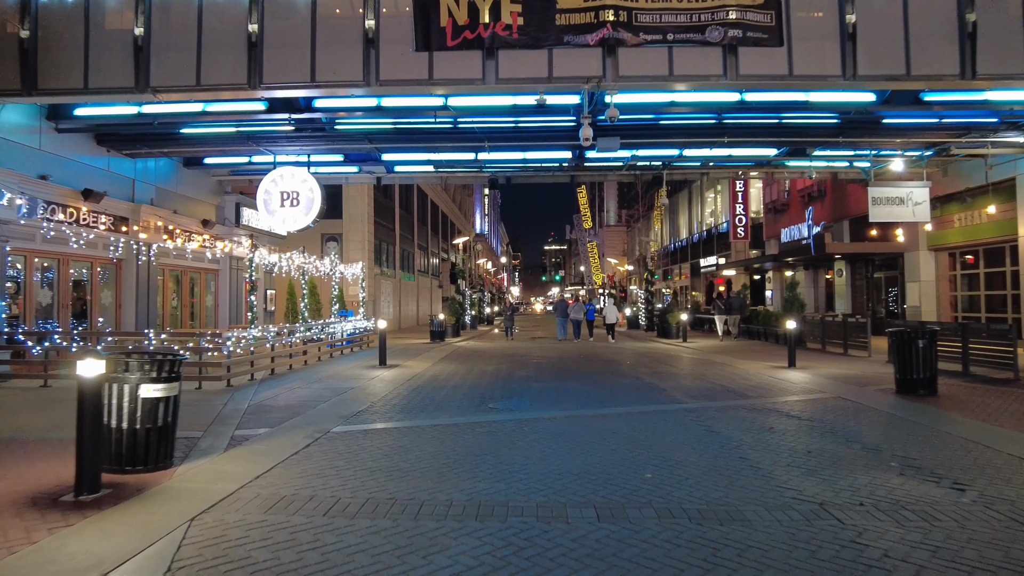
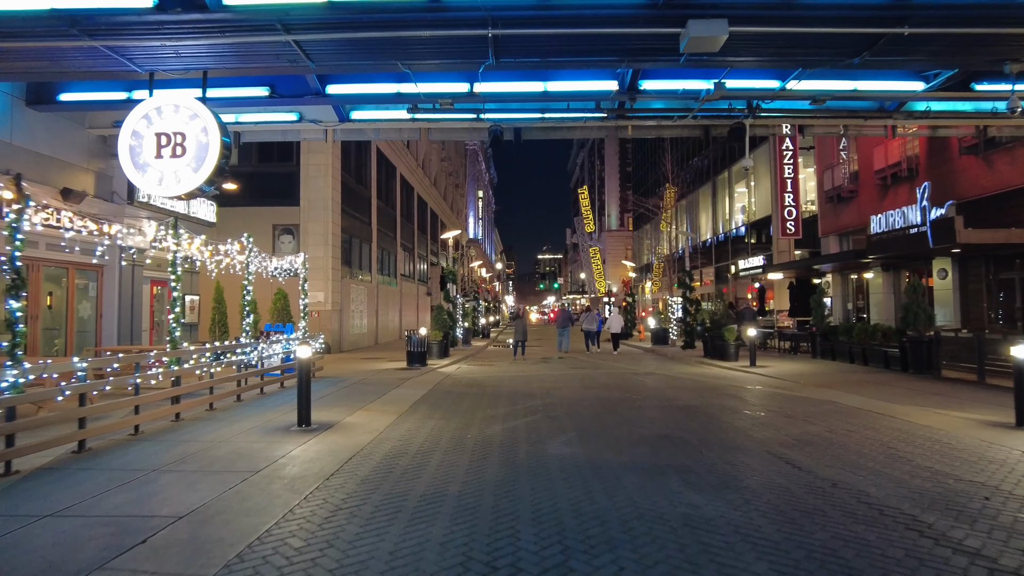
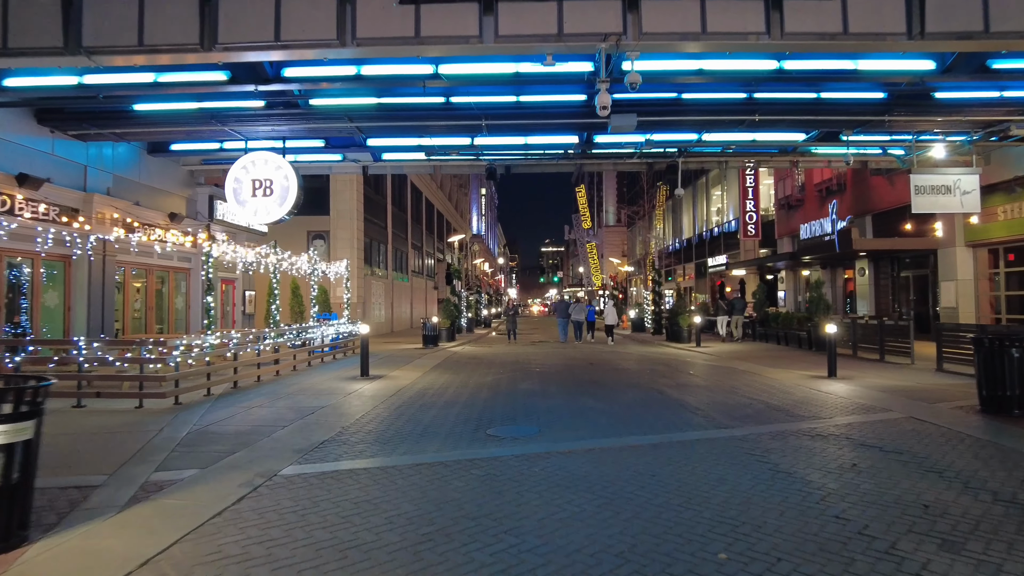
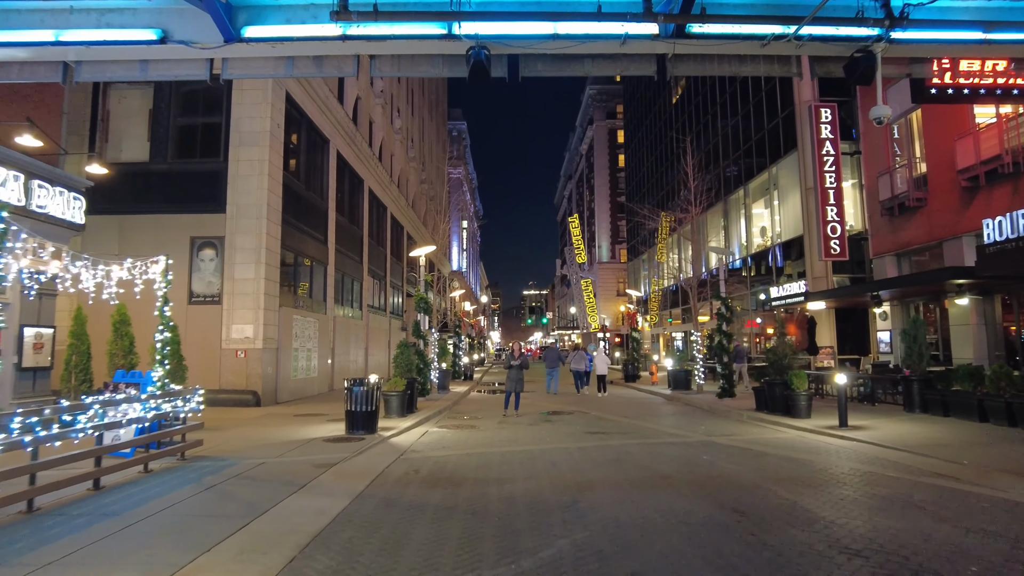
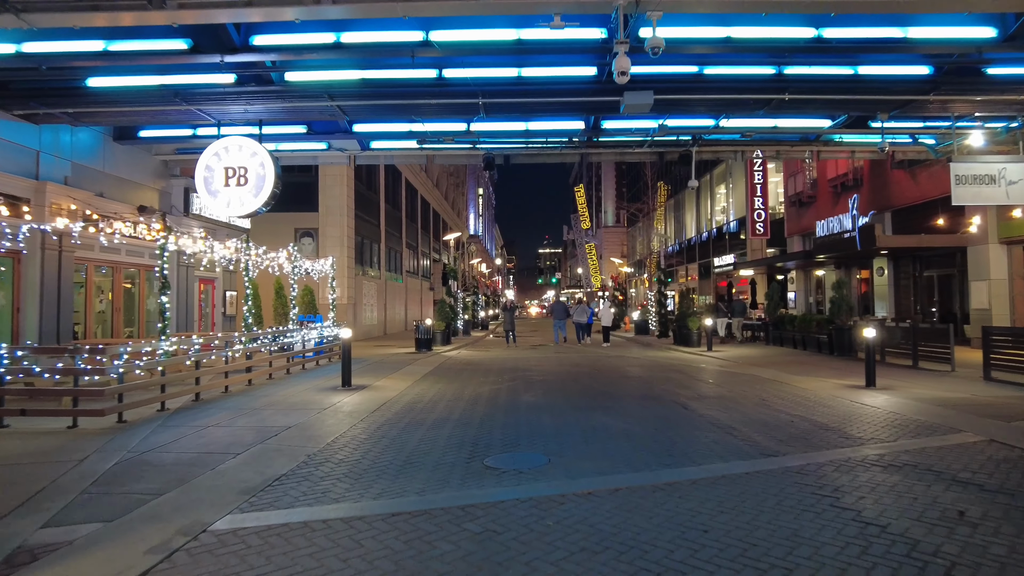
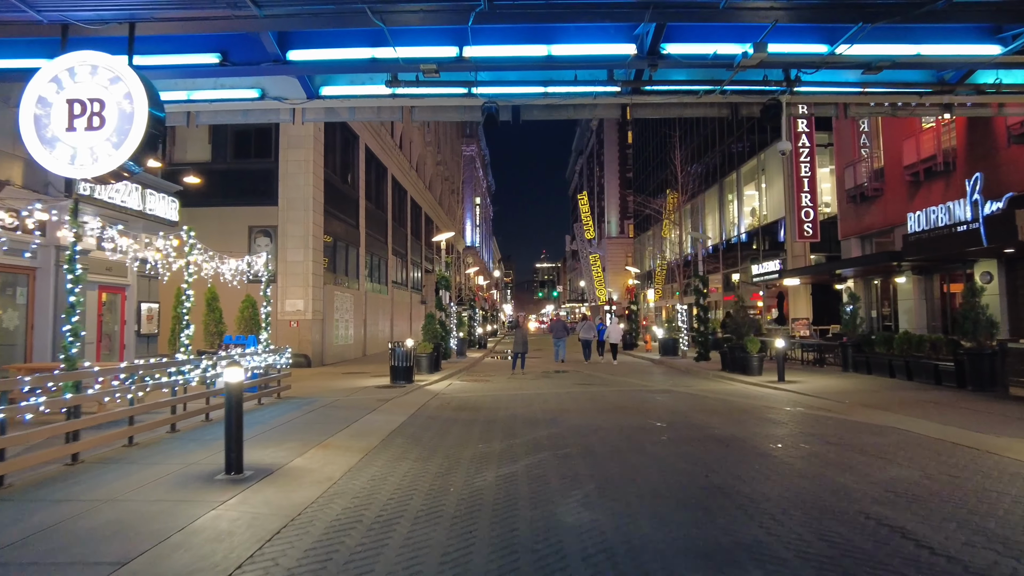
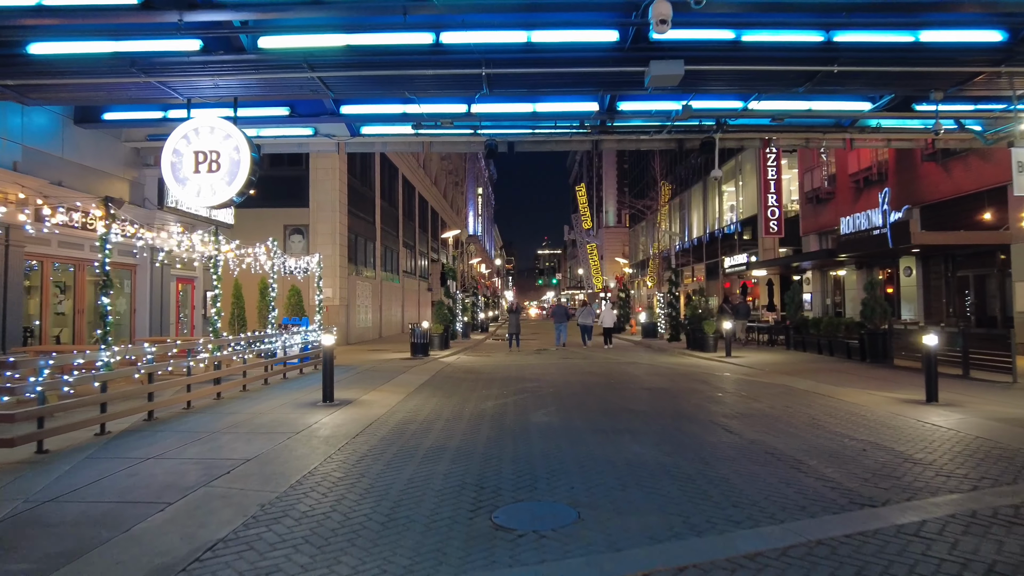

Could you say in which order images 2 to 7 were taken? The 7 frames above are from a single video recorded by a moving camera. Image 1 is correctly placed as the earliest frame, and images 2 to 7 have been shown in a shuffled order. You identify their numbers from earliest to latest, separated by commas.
3, 5, 7, 2, 6, 4
